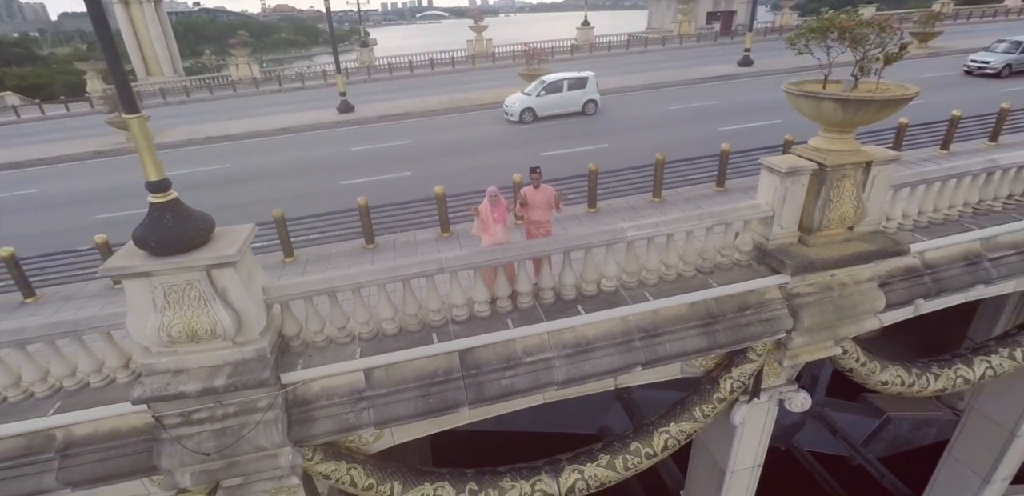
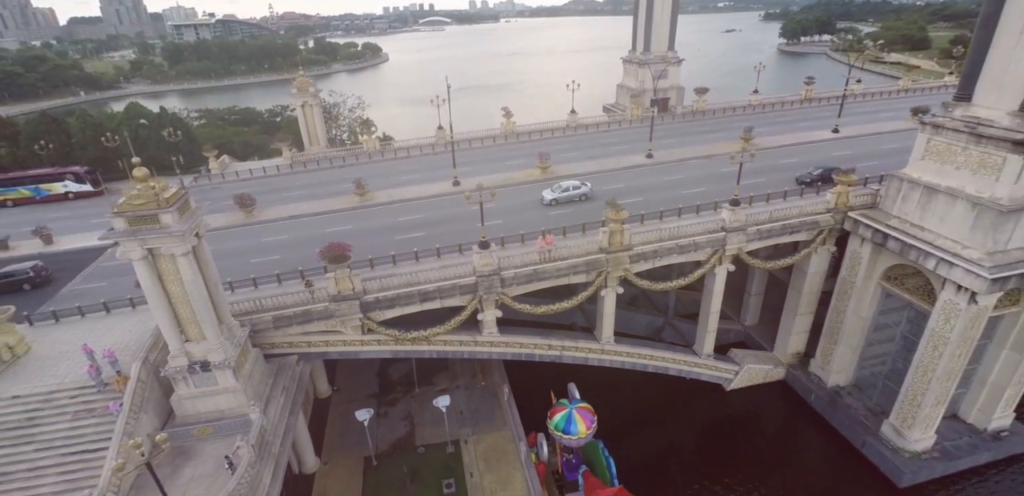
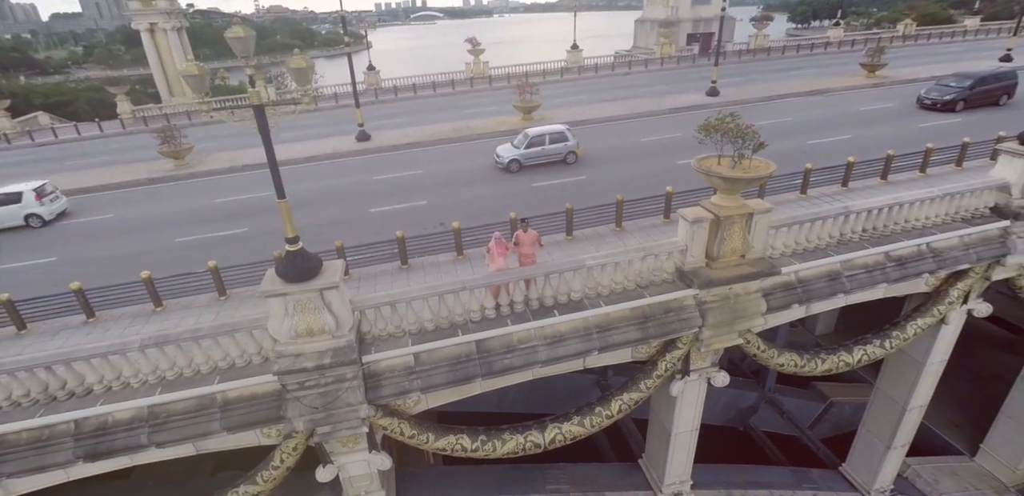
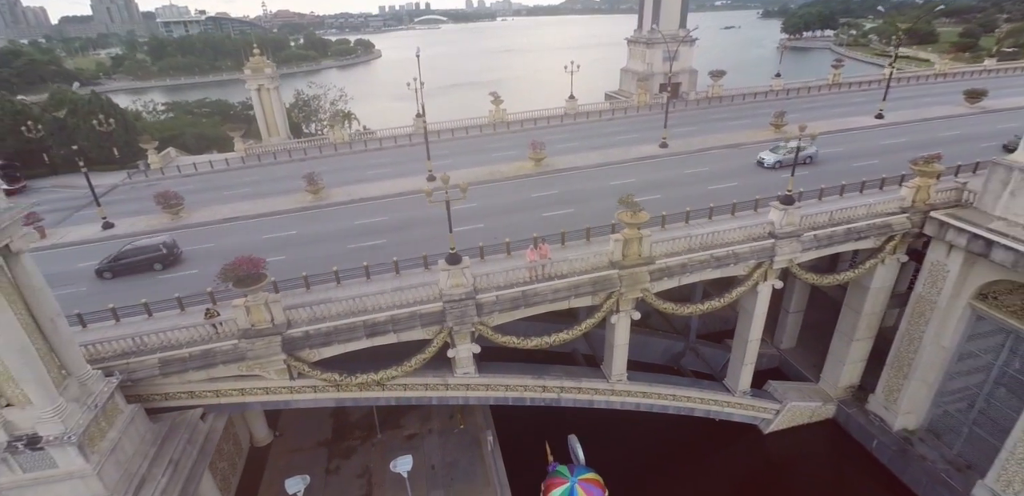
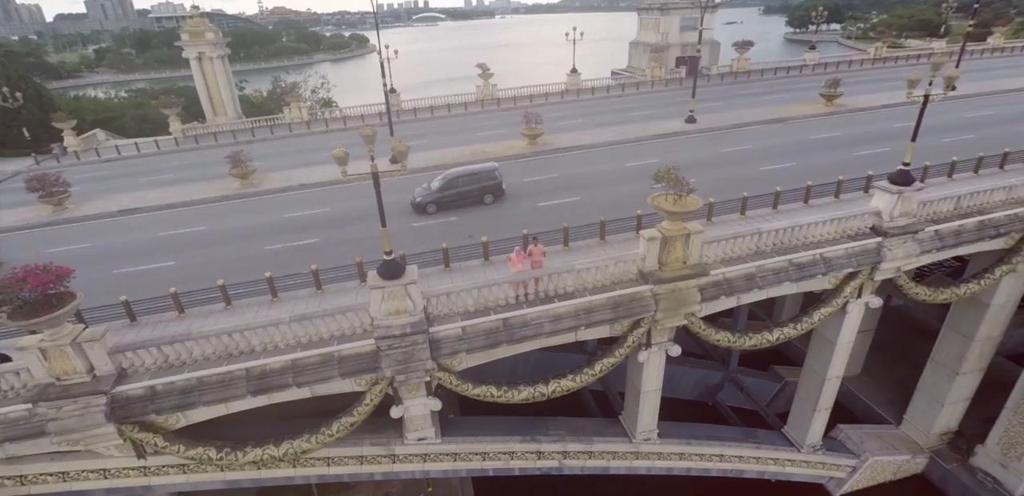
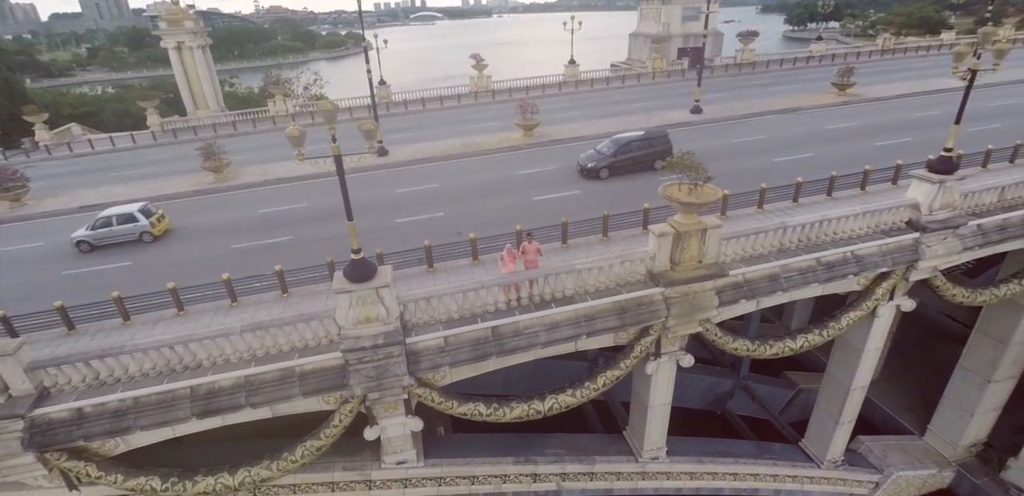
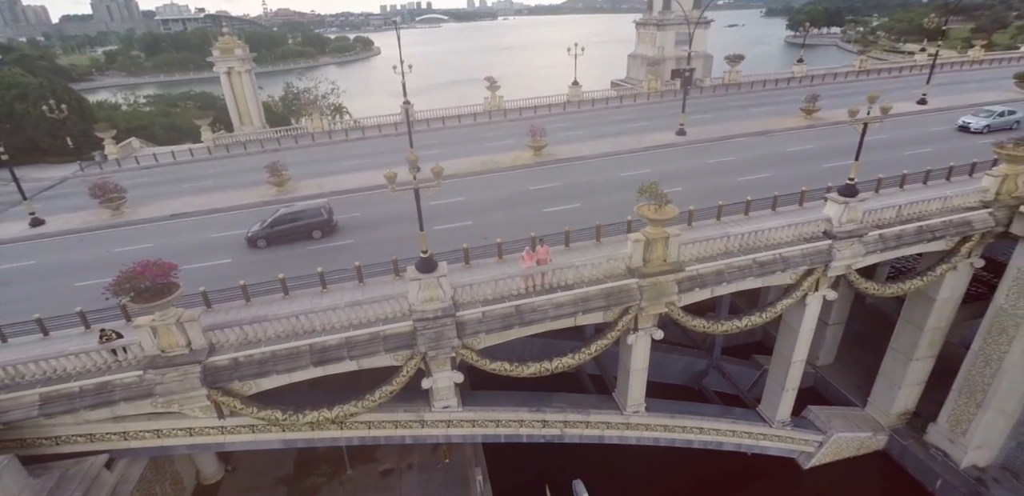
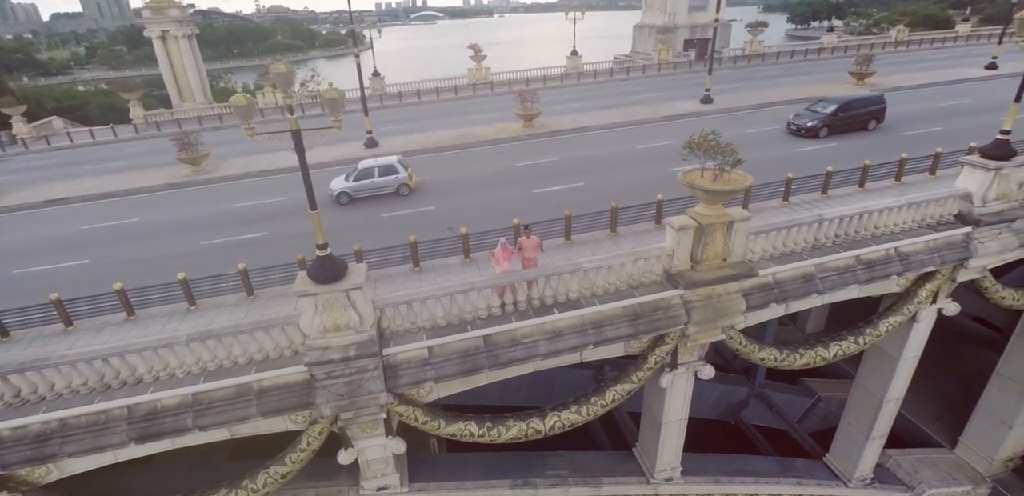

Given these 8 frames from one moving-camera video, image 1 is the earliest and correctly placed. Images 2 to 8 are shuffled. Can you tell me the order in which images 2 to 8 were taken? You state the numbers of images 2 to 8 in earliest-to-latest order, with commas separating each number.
3, 8, 6, 5, 7, 4, 2
